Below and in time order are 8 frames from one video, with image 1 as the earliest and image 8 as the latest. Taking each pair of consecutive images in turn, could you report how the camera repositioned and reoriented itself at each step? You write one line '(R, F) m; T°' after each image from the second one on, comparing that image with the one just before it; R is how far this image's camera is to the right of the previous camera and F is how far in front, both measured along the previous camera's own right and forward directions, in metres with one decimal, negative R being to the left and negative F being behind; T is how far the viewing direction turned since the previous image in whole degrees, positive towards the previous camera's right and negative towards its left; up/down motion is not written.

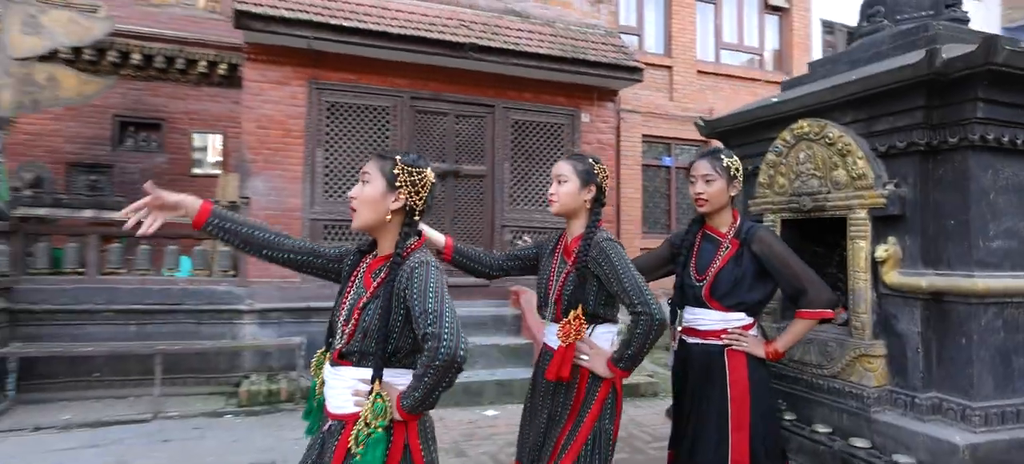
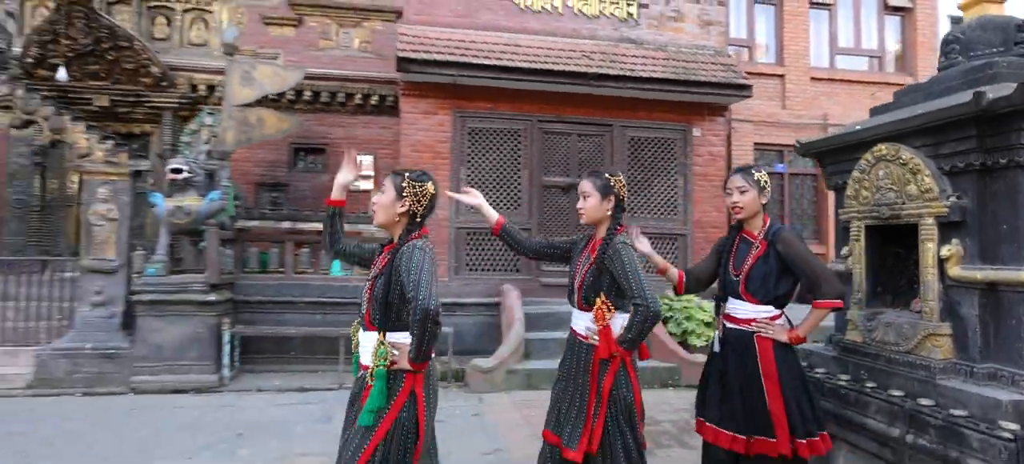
(-0.1, -0.9) m; -10°
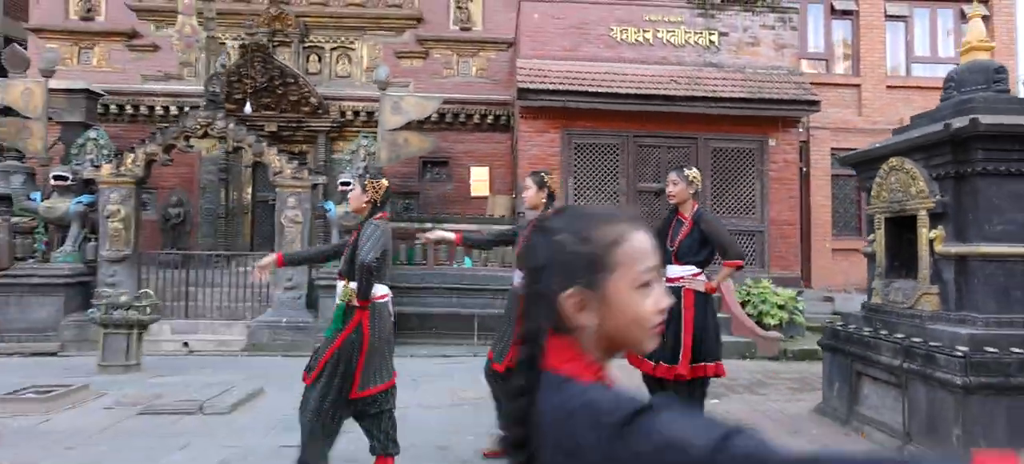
(-0.2, -1.6) m; -8°
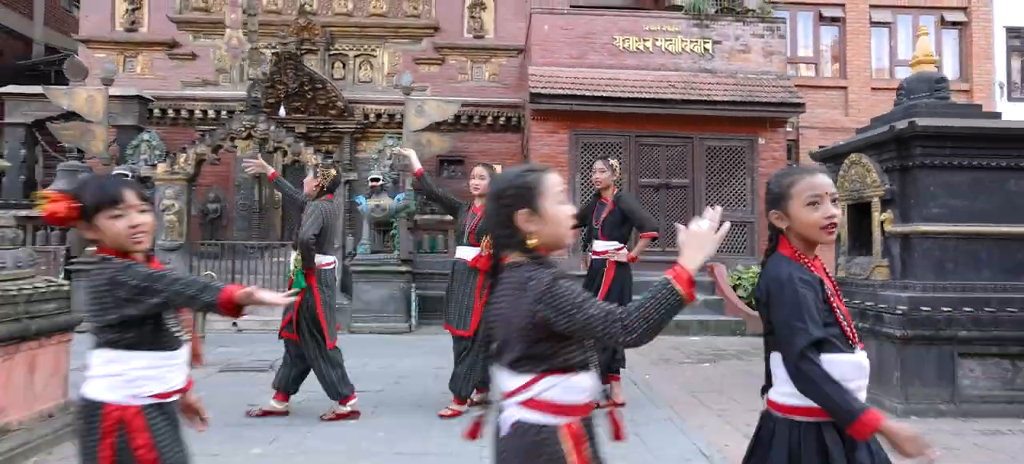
(-0.2, -0.9) m; 0°
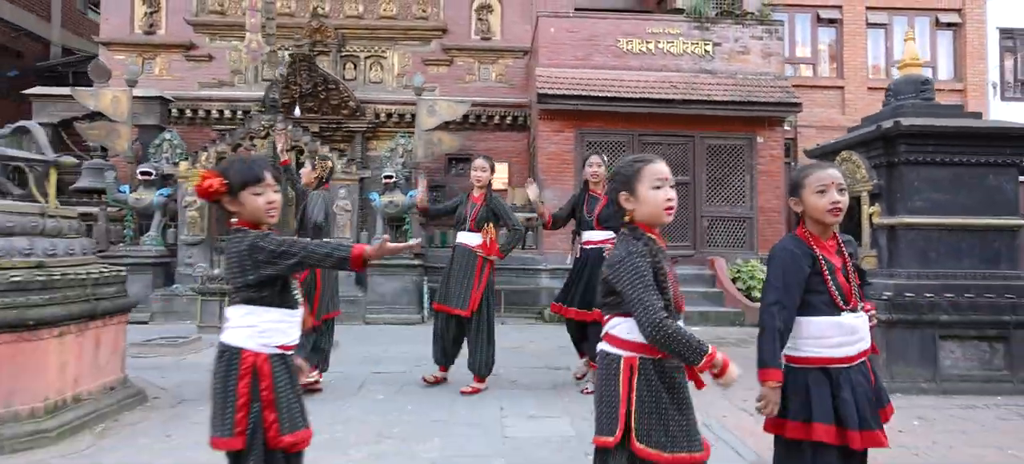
(-0.1, -0.4) m; 0°
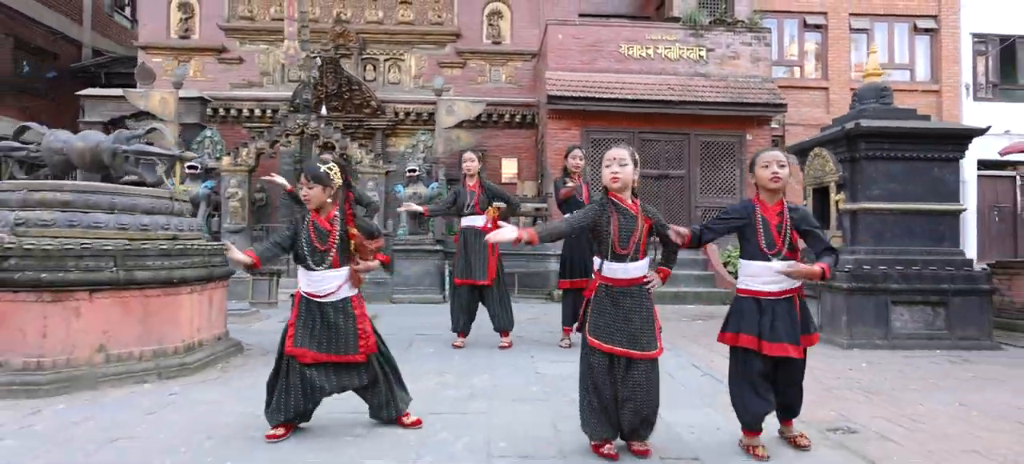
(-0.3, -1.0) m; 0°
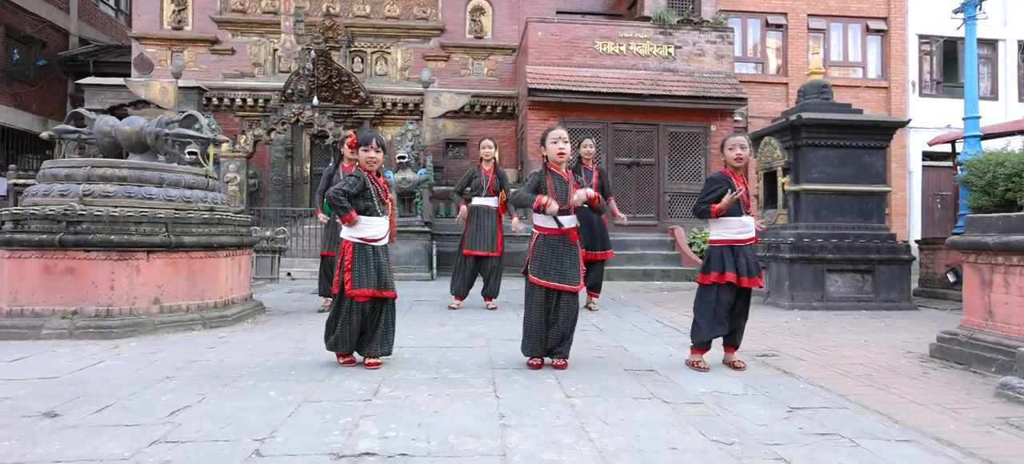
(-0.1, -0.8) m; +2°
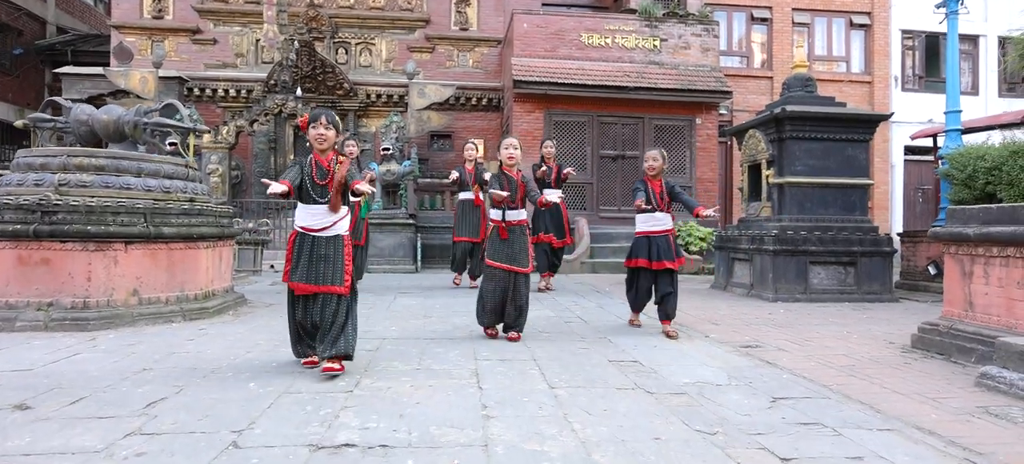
(0.0, 0.0) m; +1°
